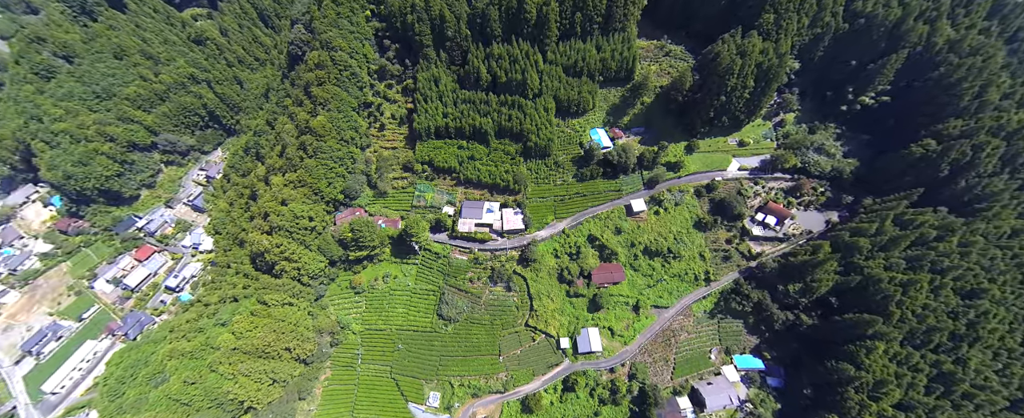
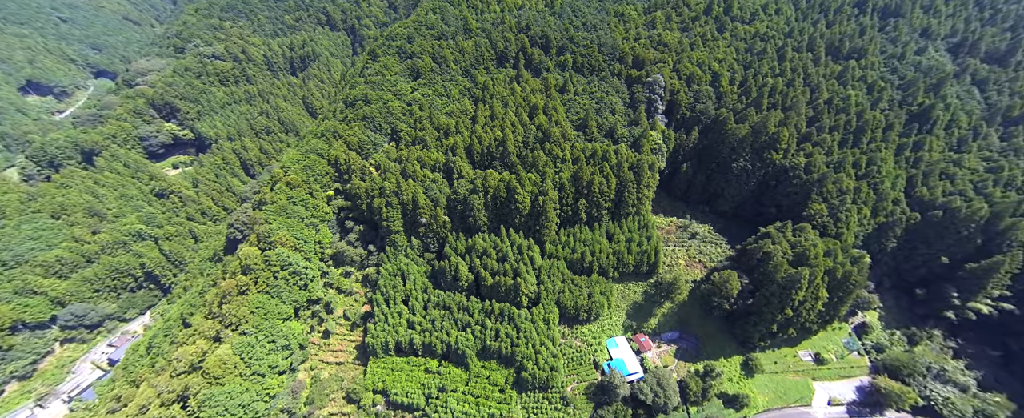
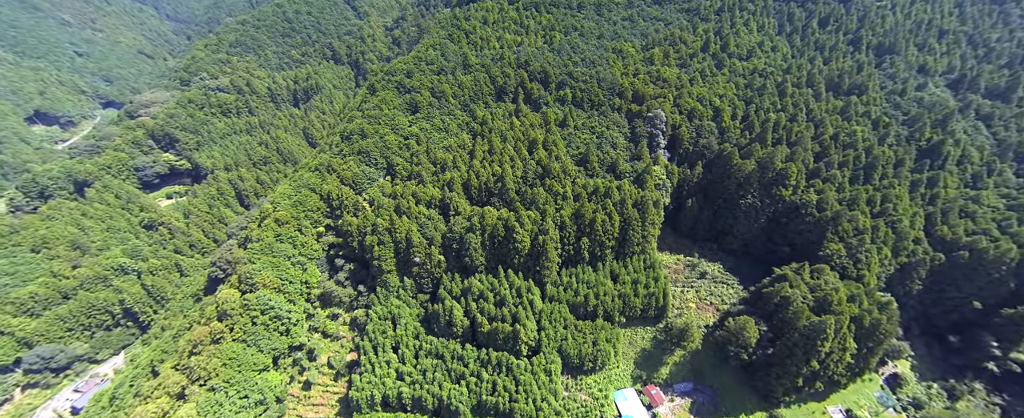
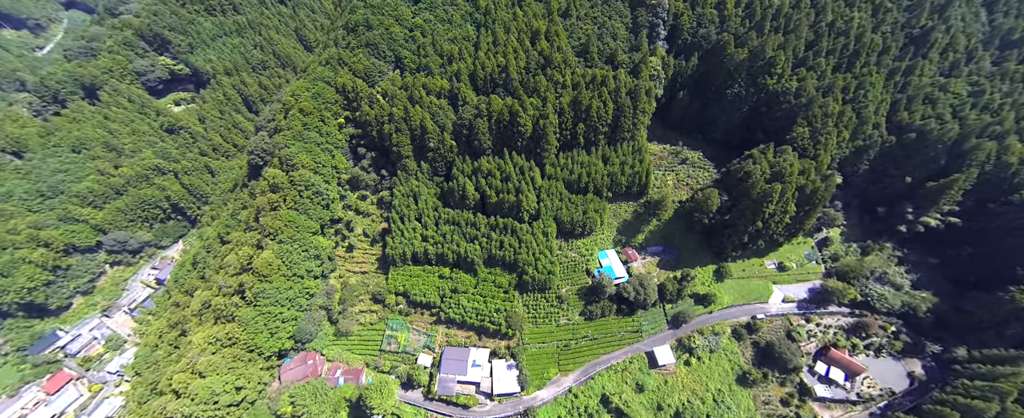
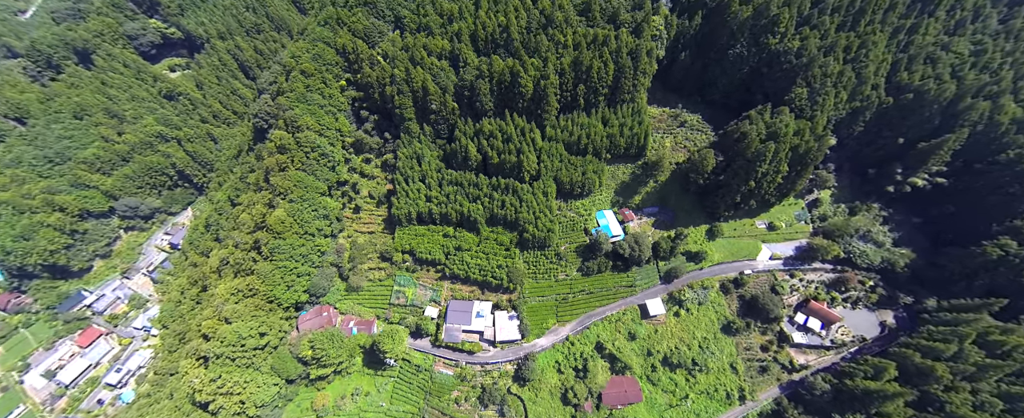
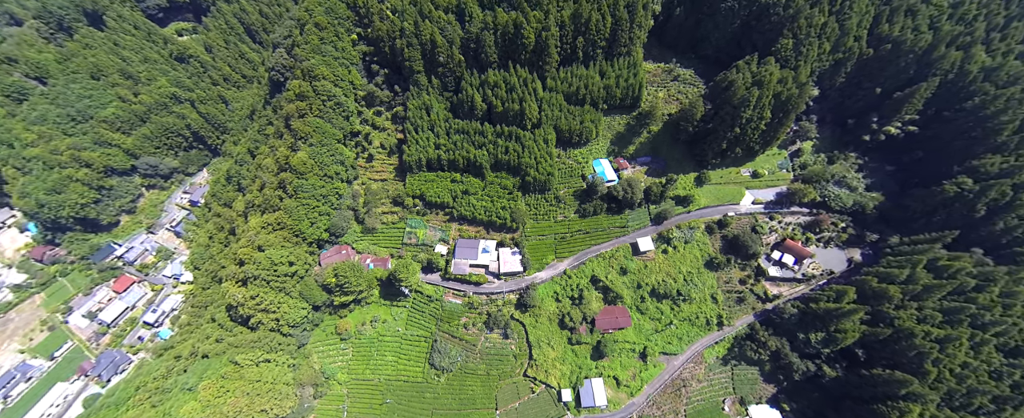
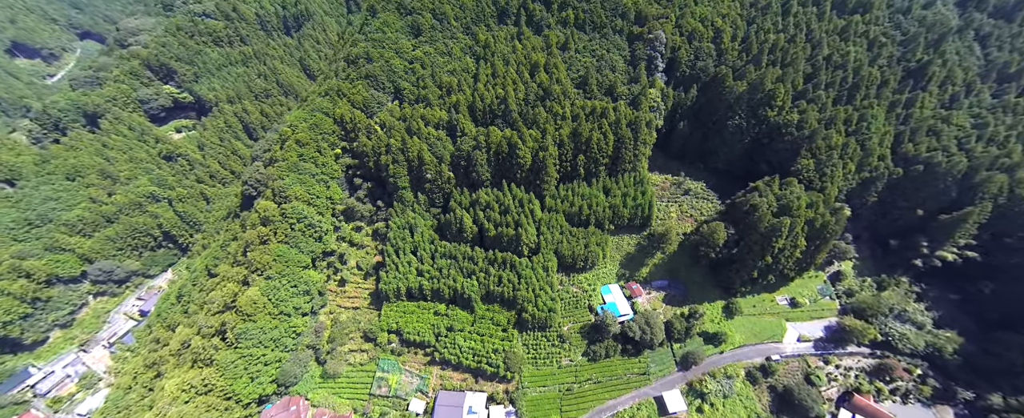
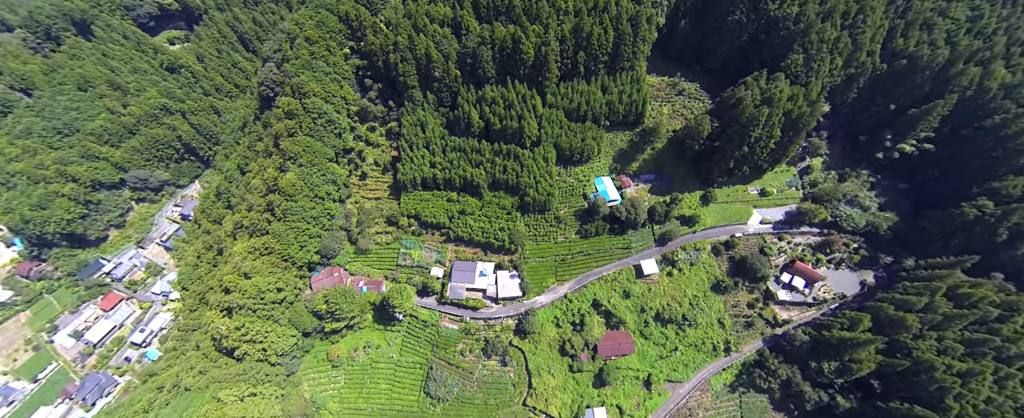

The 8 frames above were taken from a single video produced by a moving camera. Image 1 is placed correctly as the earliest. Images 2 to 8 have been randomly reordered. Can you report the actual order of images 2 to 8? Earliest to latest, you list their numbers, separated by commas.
6, 8, 5, 4, 7, 2, 3
